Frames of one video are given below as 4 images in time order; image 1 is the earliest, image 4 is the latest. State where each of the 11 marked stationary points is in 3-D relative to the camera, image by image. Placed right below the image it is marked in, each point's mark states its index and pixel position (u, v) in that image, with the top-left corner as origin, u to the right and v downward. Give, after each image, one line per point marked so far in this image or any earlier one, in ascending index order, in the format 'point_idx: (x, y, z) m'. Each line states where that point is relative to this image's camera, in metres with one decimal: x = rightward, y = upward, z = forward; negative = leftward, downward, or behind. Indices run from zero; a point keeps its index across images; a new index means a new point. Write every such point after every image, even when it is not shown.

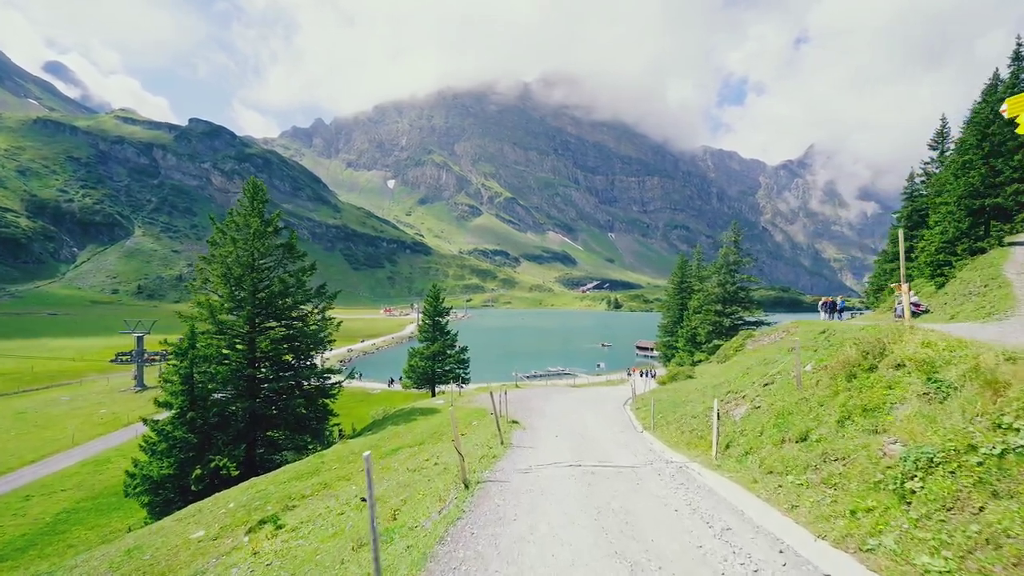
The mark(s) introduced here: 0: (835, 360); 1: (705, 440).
0: (+11.0, -2.6, +15.6) m
1: (+7.6, -6.2, +18.4) m
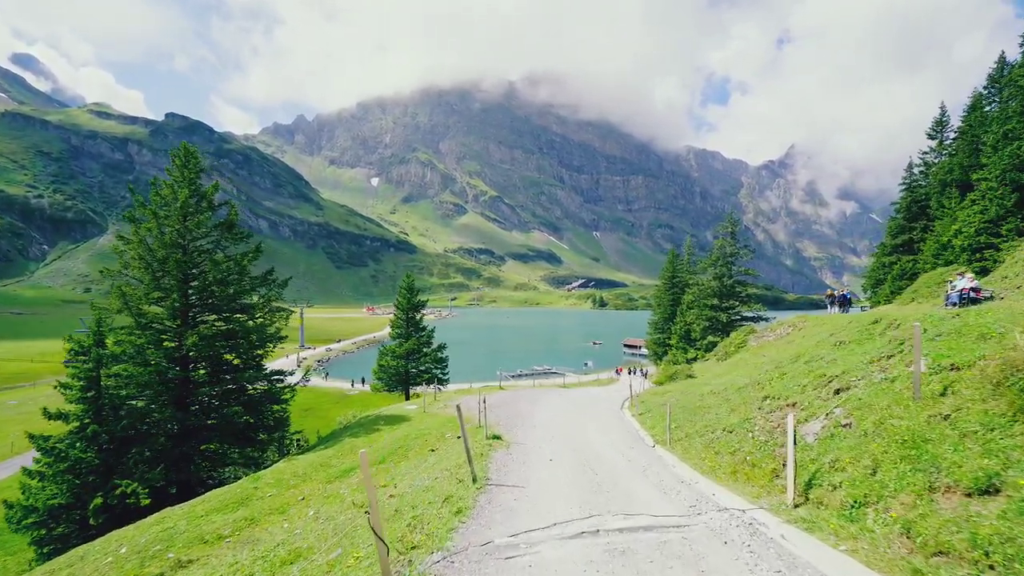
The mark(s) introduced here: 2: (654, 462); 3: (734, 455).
0: (+10.5, -1.6, +10.3) m
1: (+7.0, -5.2, +13.1) m
2: (+5.4, -6.6, +17.7) m
3: (+7.4, -5.6, +15.5) m
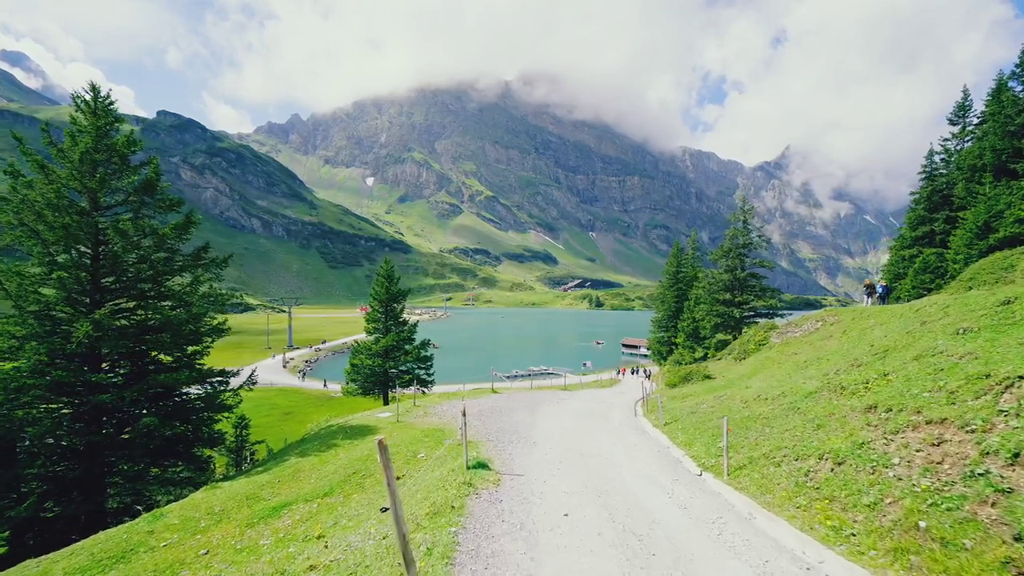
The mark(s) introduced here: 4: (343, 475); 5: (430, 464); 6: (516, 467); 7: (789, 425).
0: (+10.3, -0.5, +4.0) m
1: (+6.8, -4.1, +6.8) m
2: (+5.2, -5.4, +11.3) m
3: (+7.2, -4.4, +9.2) m
4: (-7.1, -7.8, +19.6) m
5: (-2.8, -6.5, +17.7) m
6: (+0.2, -6.2, +16.3) m
7: (+9.5, -4.8, +16.1) m
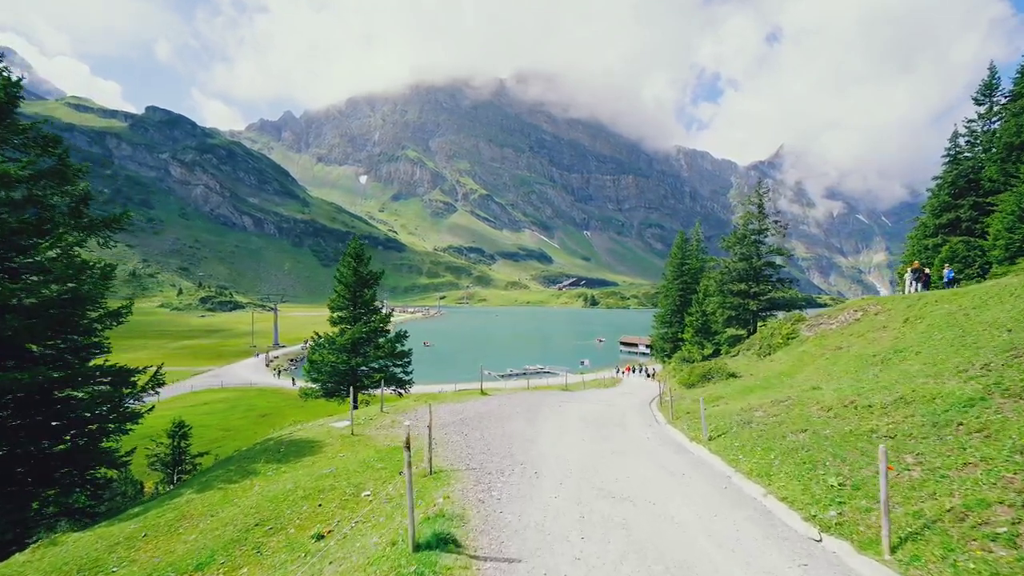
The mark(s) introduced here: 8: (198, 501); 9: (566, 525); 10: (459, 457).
0: (+10.2, +0.8, -2.7) m
1: (+6.7, -2.8, 0.0) m
2: (+5.0, -4.1, +4.6) m
3: (+7.1, -3.1, +2.5) m
4: (-7.3, -6.5, +12.7) m
5: (-3.1, -5.1, +10.8) m
6: (0.0, -4.8, +9.5) m
7: (+9.3, -3.5, +9.4) m
8: (-10.2, -6.9, +15.2) m
9: (+1.3, -5.0, +10.7) m
10: (-1.9, -5.9, +16.6) m
